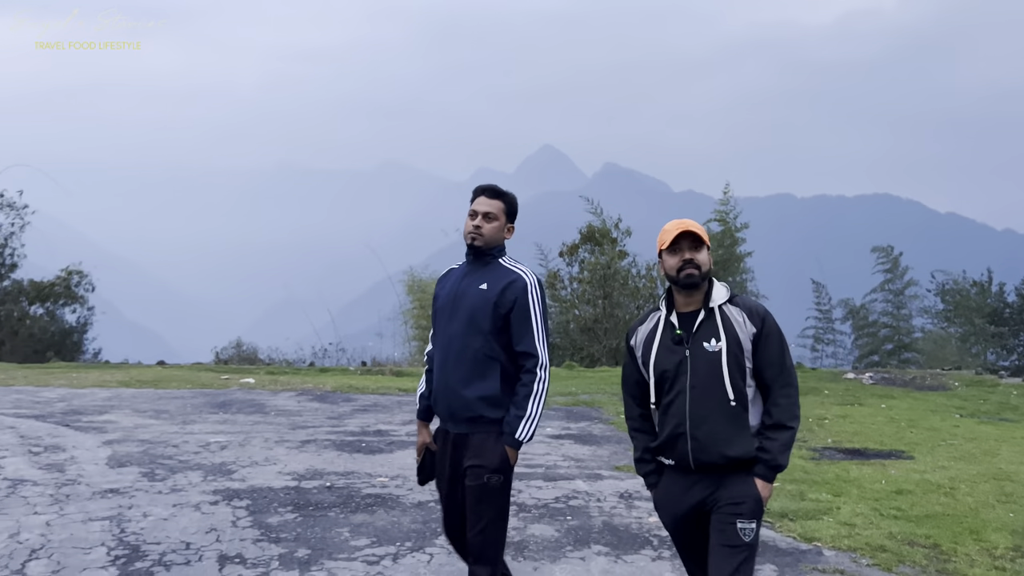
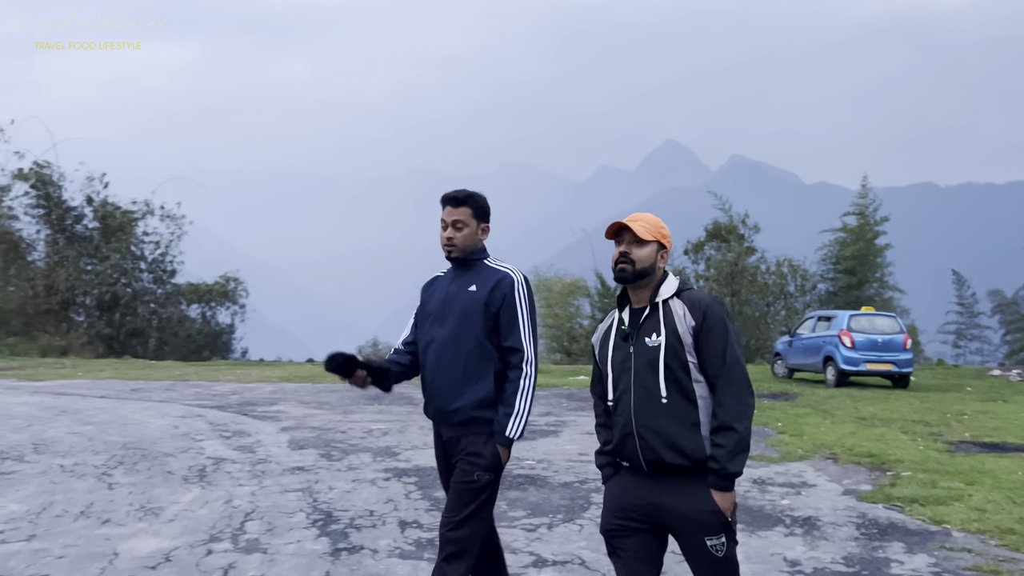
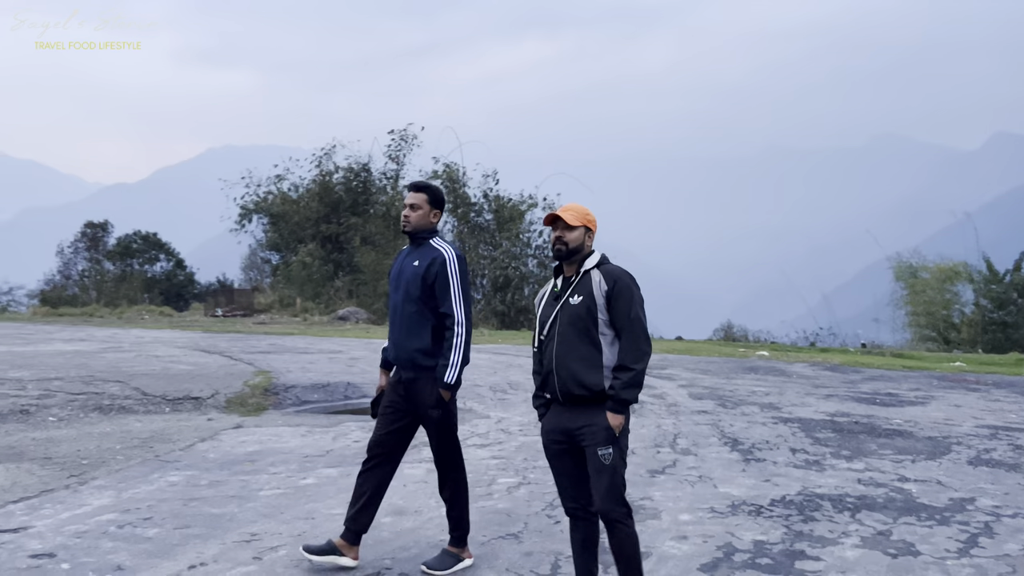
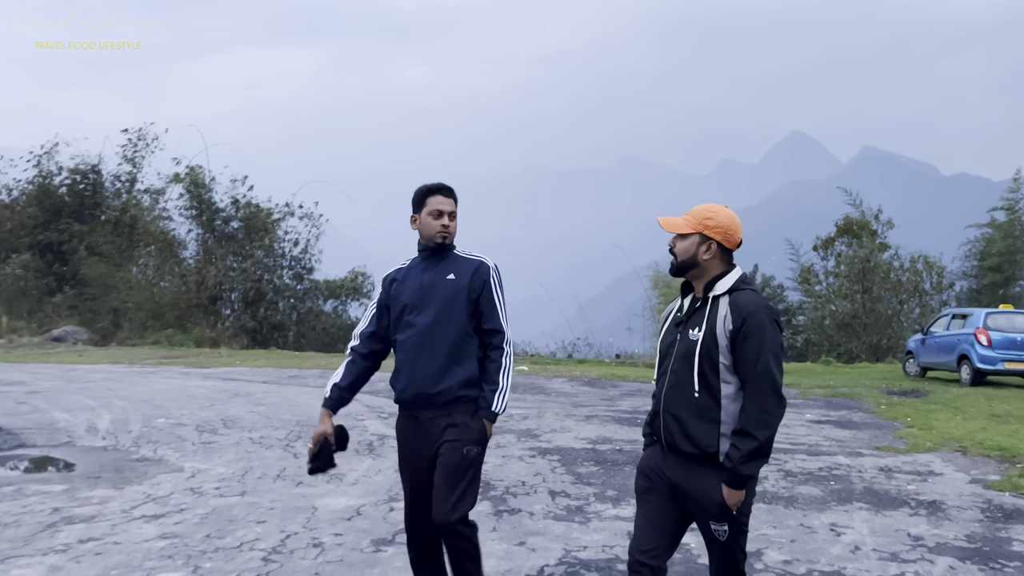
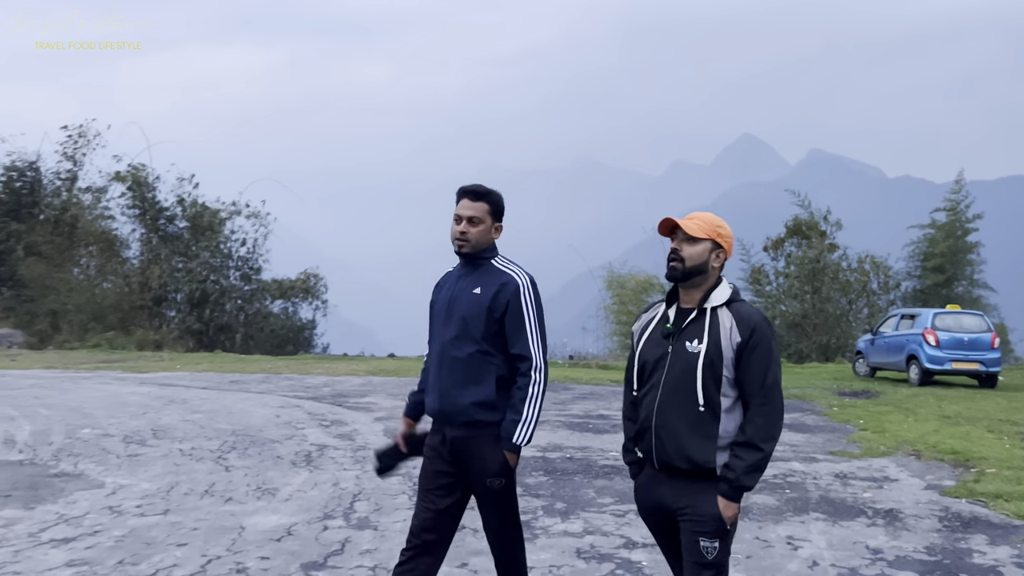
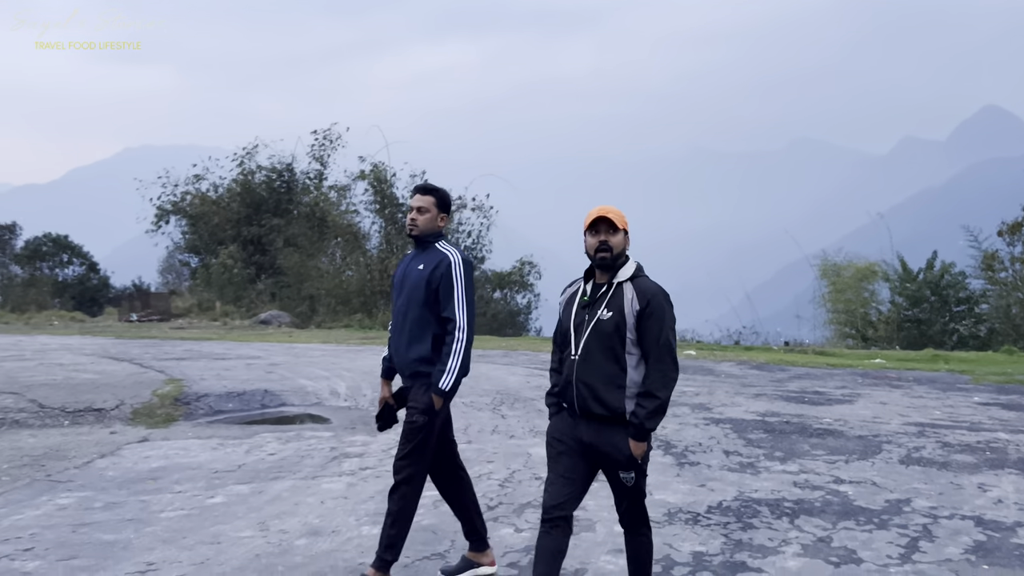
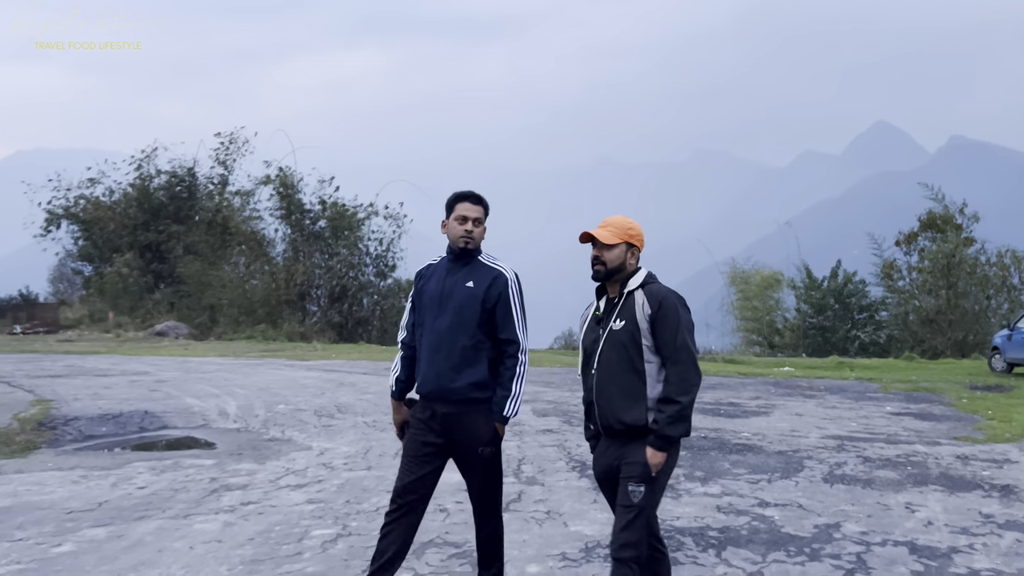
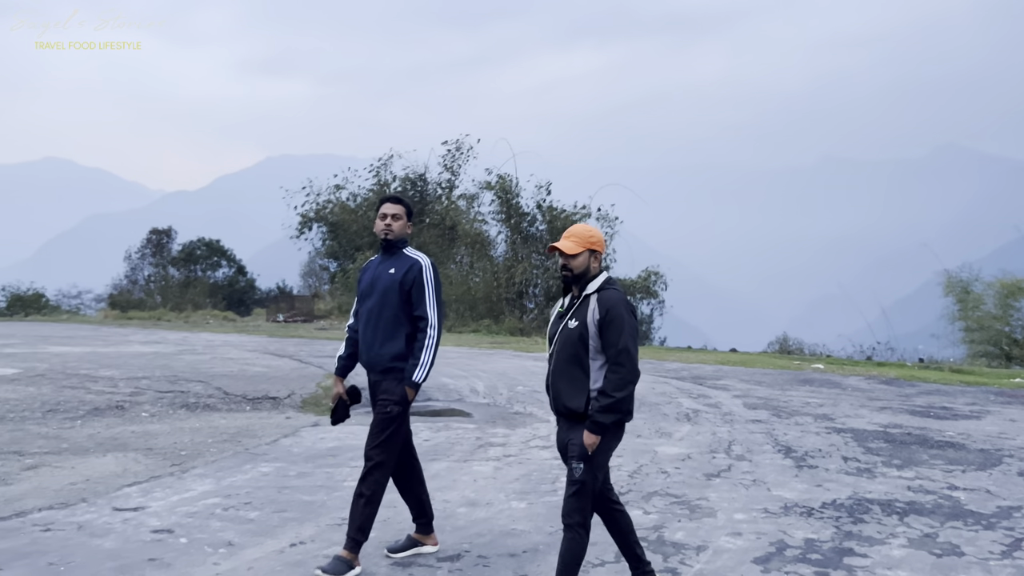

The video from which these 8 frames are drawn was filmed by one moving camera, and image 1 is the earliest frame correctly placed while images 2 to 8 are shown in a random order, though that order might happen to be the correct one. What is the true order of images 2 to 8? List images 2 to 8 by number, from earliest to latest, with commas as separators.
2, 5, 4, 7, 6, 3, 8
